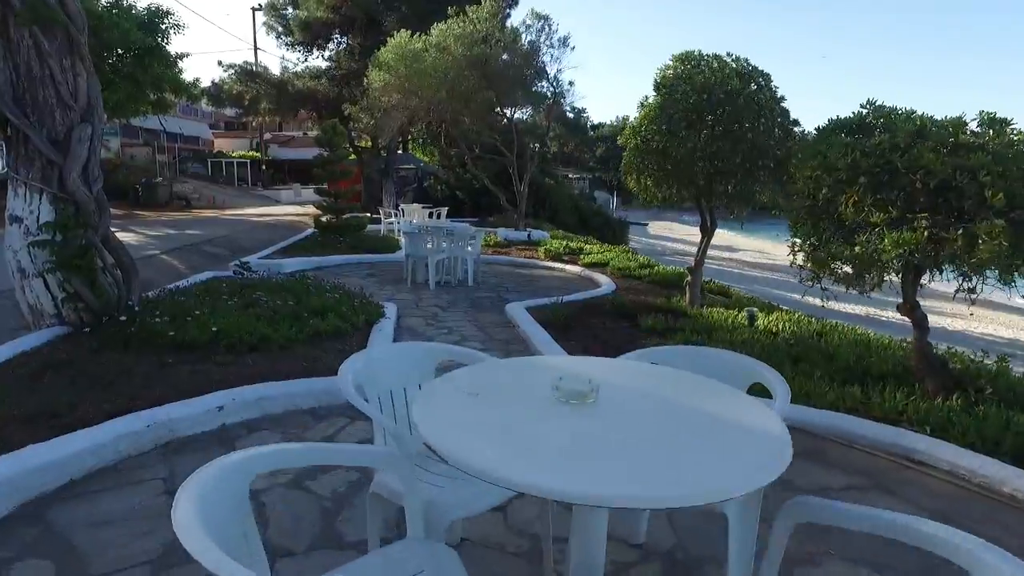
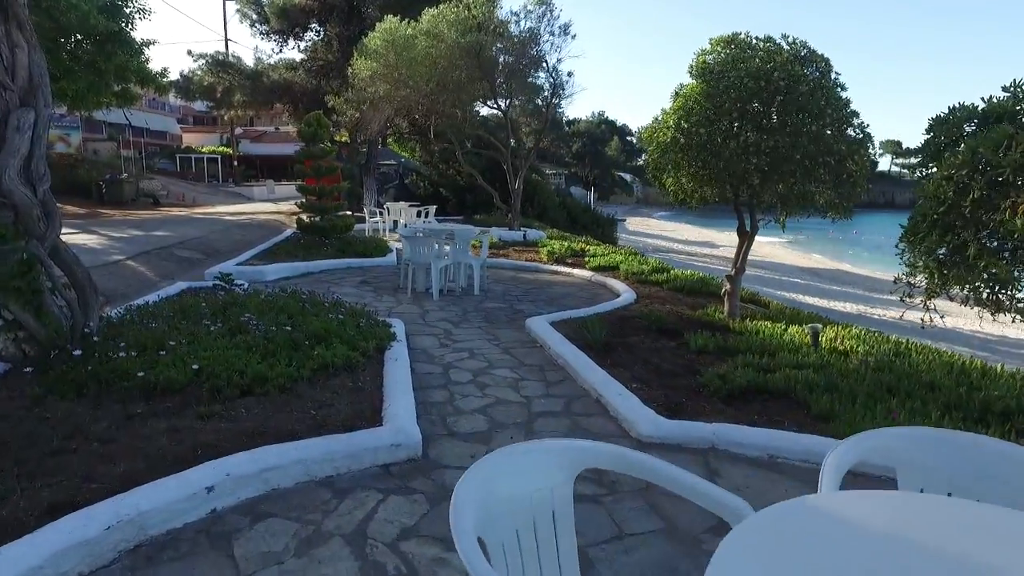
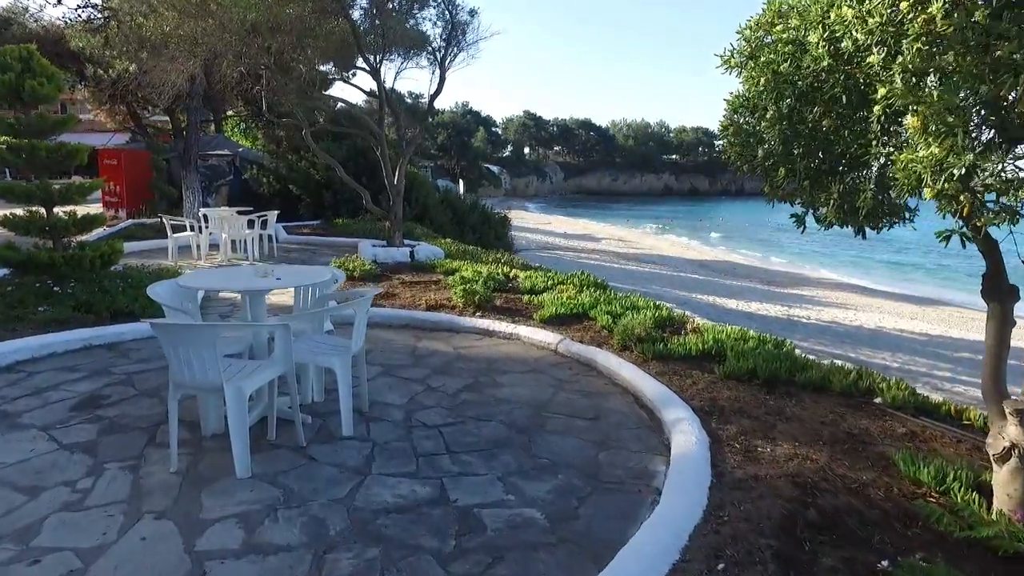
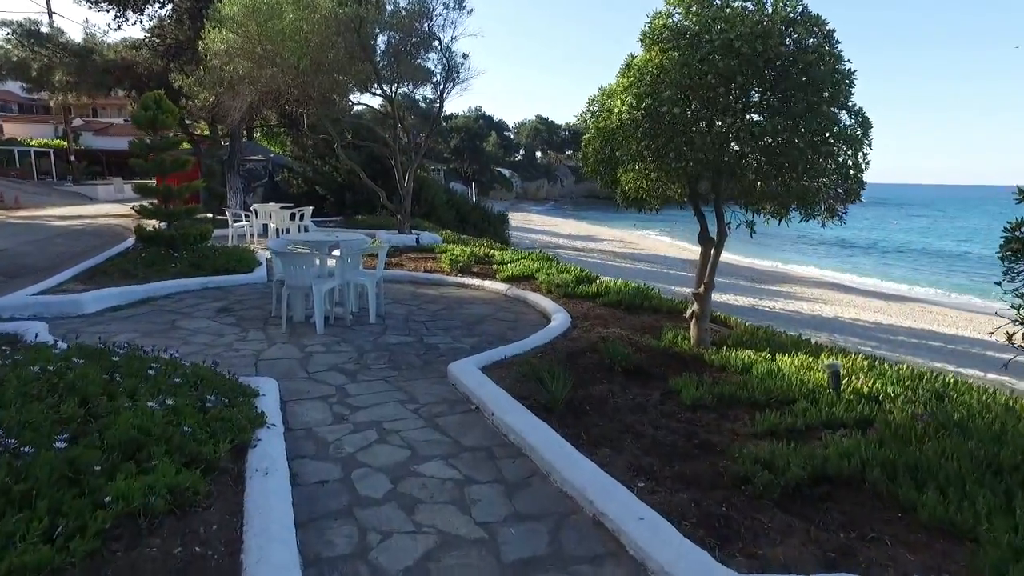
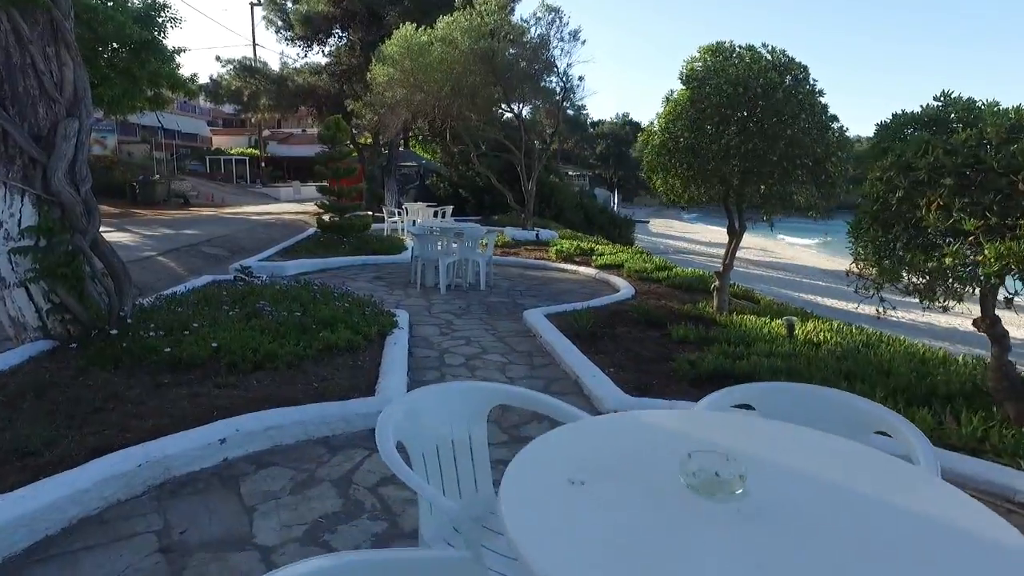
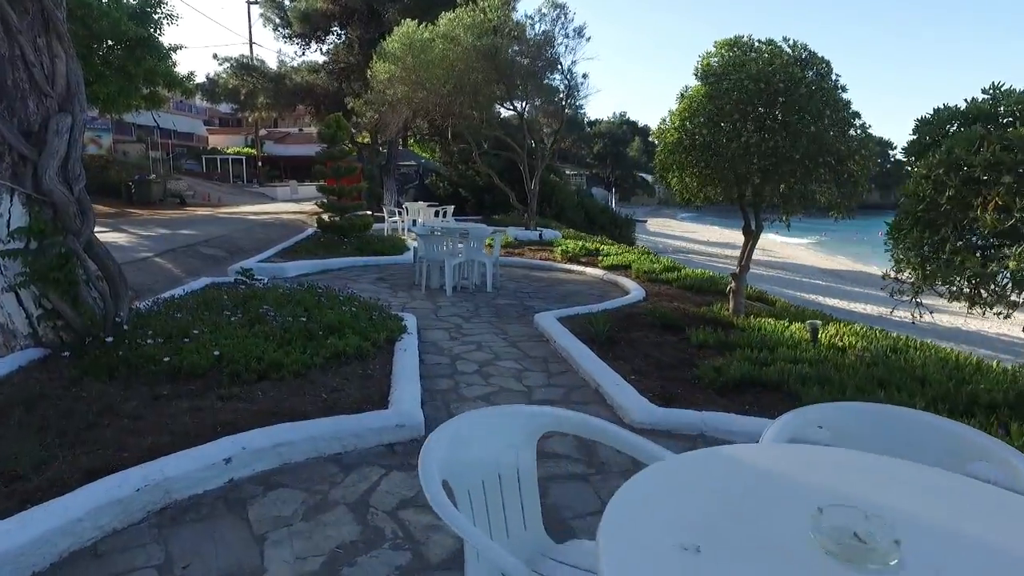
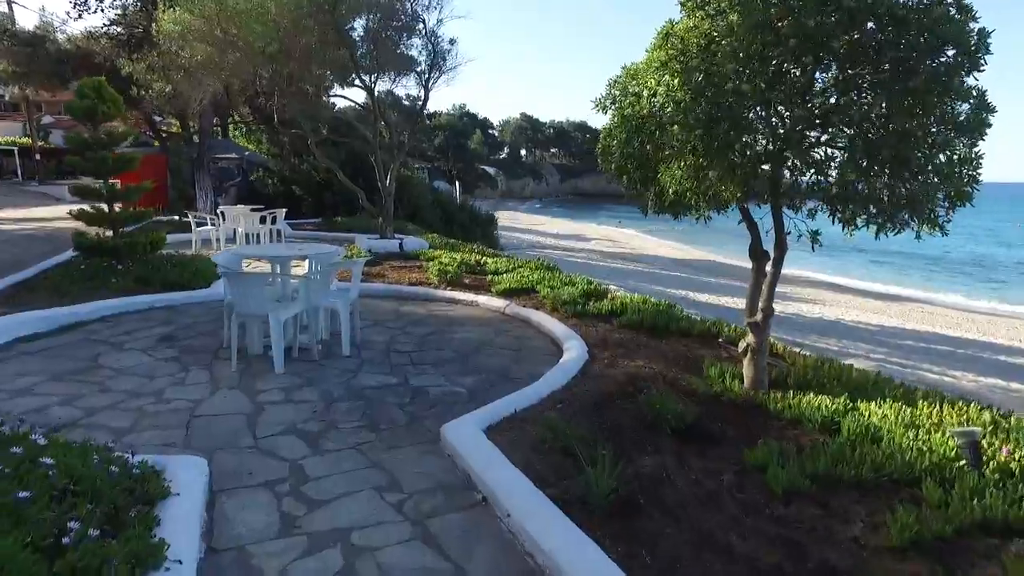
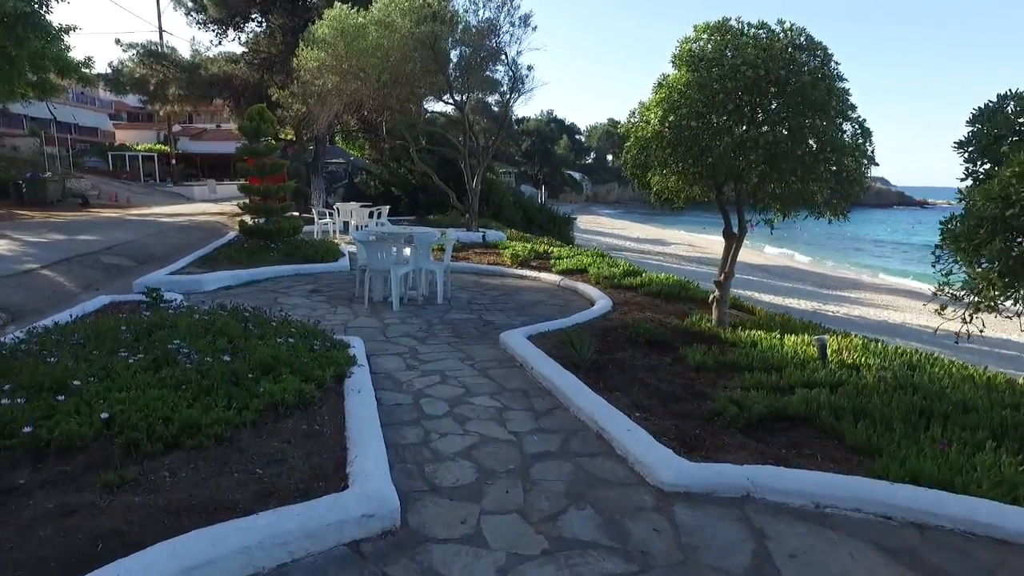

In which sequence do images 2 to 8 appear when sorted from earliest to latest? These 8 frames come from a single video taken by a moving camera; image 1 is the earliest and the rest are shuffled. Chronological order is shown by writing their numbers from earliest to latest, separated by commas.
5, 6, 2, 8, 4, 7, 3
